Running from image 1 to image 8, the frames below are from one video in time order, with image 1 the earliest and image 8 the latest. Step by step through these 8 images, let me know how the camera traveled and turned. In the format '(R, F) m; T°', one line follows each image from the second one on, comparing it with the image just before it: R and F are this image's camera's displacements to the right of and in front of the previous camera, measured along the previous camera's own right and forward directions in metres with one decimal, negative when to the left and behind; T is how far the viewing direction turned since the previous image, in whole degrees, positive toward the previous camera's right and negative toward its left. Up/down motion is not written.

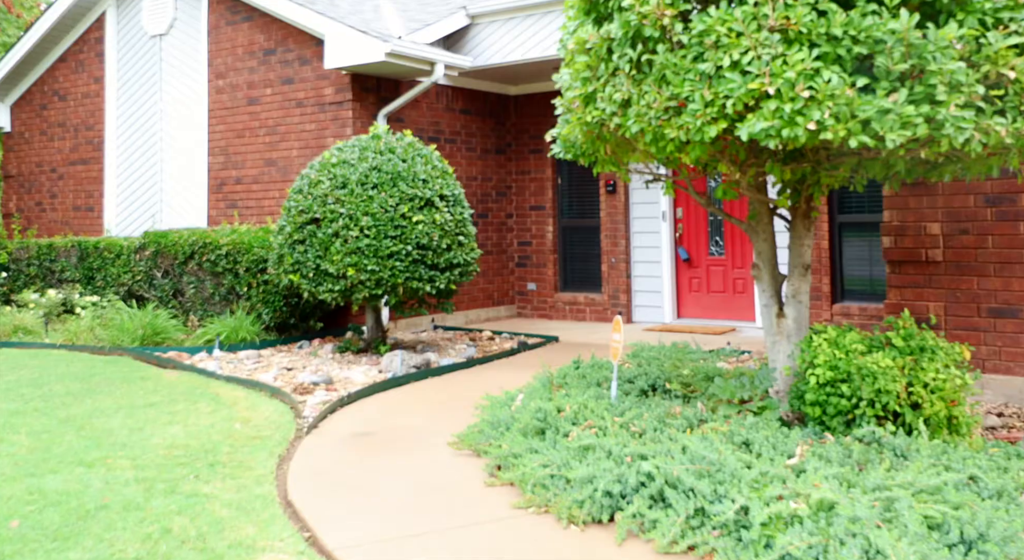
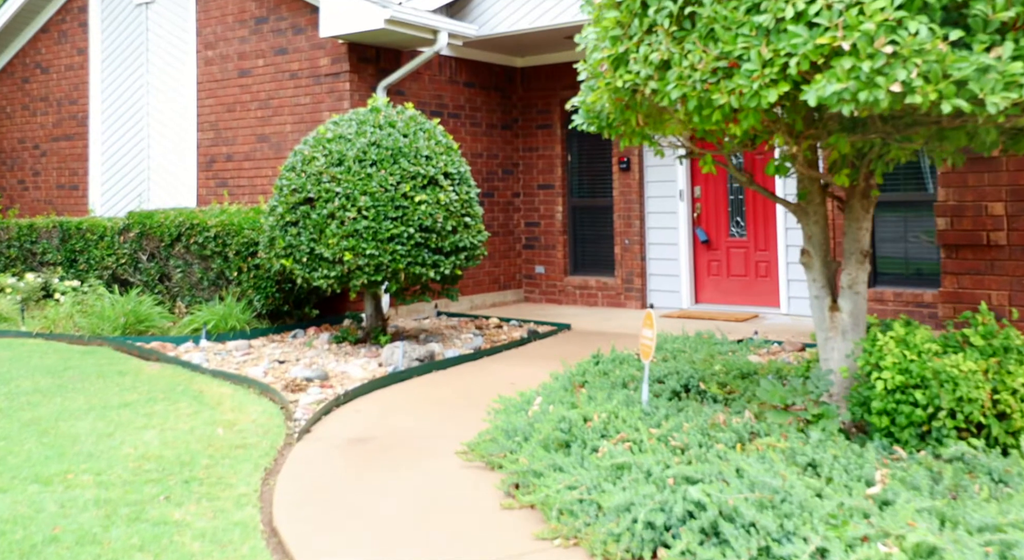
(-0.1, +0.6) m; 0°
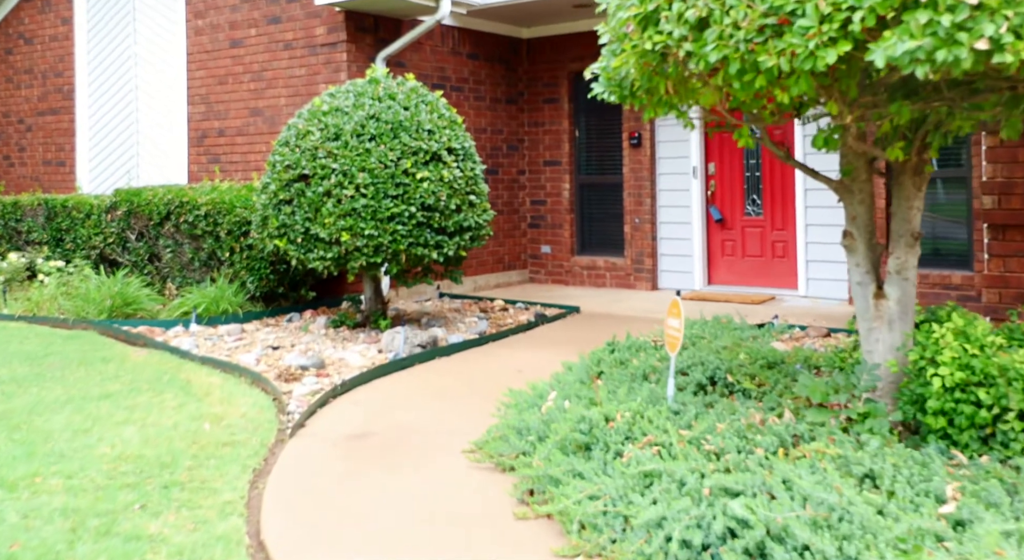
(-0.1, +0.4) m; 0°
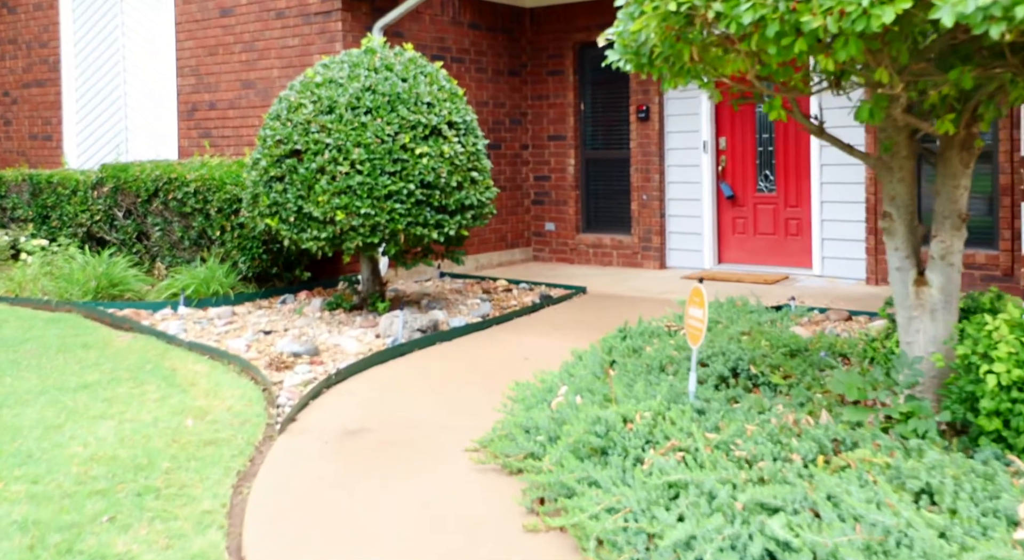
(0.0, +0.4) m; 0°
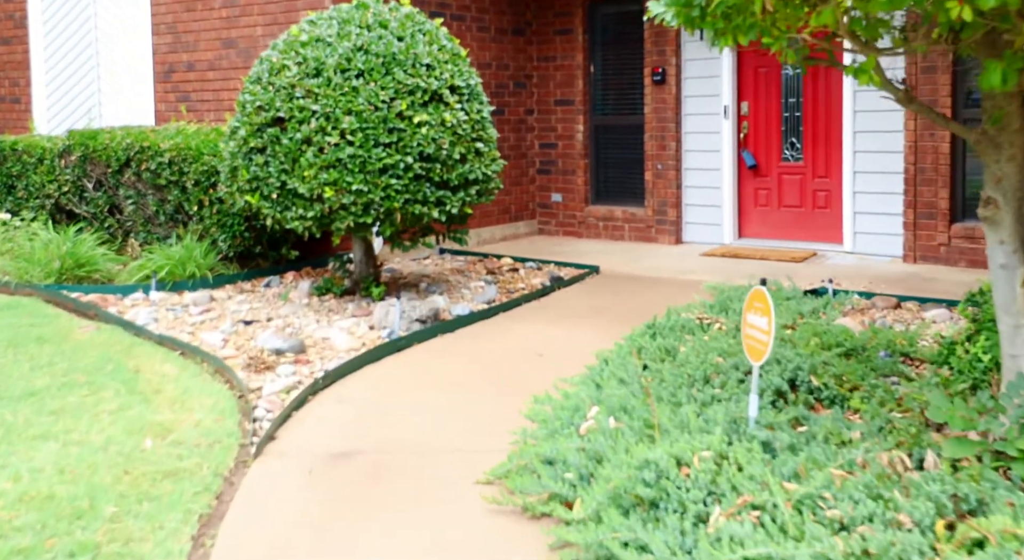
(-0.1, +0.7) m; 0°
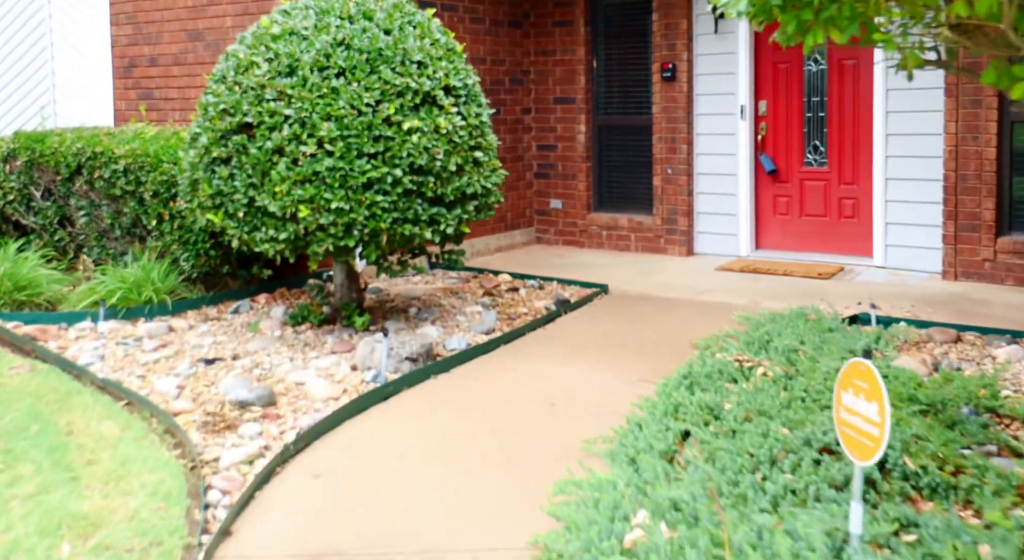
(-0.1, +0.8) m; +1°
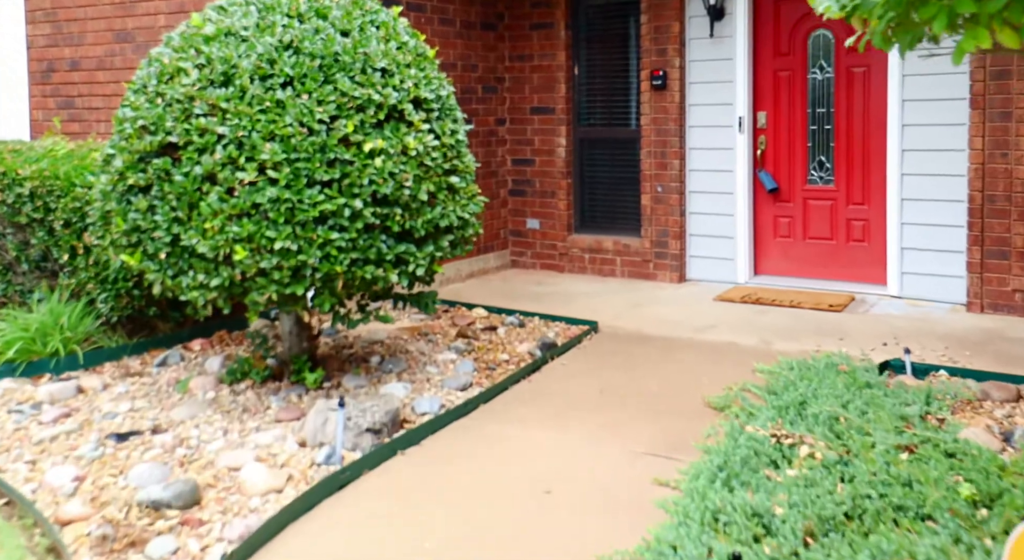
(-0.1, +0.9) m; +2°
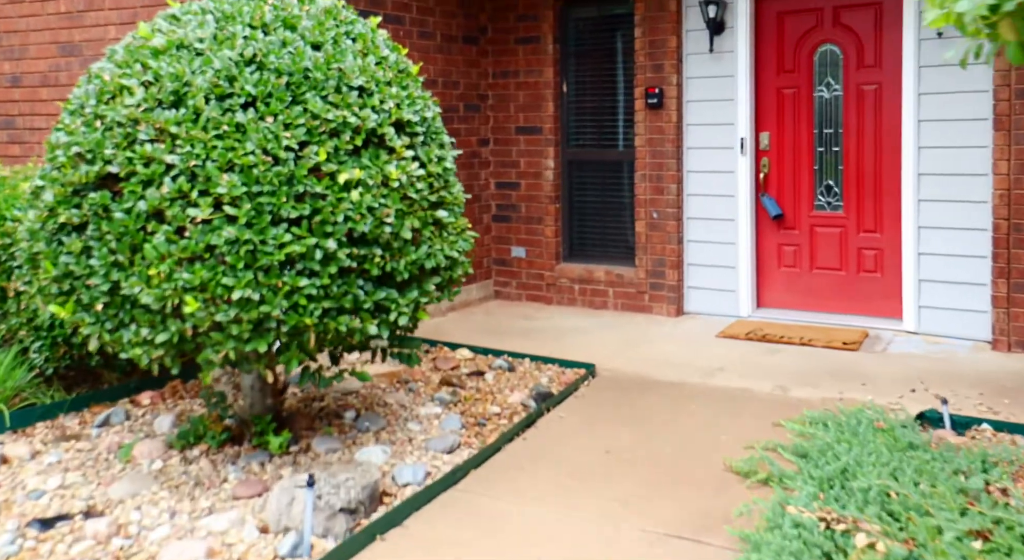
(-0.1, +0.6) m; +2°
